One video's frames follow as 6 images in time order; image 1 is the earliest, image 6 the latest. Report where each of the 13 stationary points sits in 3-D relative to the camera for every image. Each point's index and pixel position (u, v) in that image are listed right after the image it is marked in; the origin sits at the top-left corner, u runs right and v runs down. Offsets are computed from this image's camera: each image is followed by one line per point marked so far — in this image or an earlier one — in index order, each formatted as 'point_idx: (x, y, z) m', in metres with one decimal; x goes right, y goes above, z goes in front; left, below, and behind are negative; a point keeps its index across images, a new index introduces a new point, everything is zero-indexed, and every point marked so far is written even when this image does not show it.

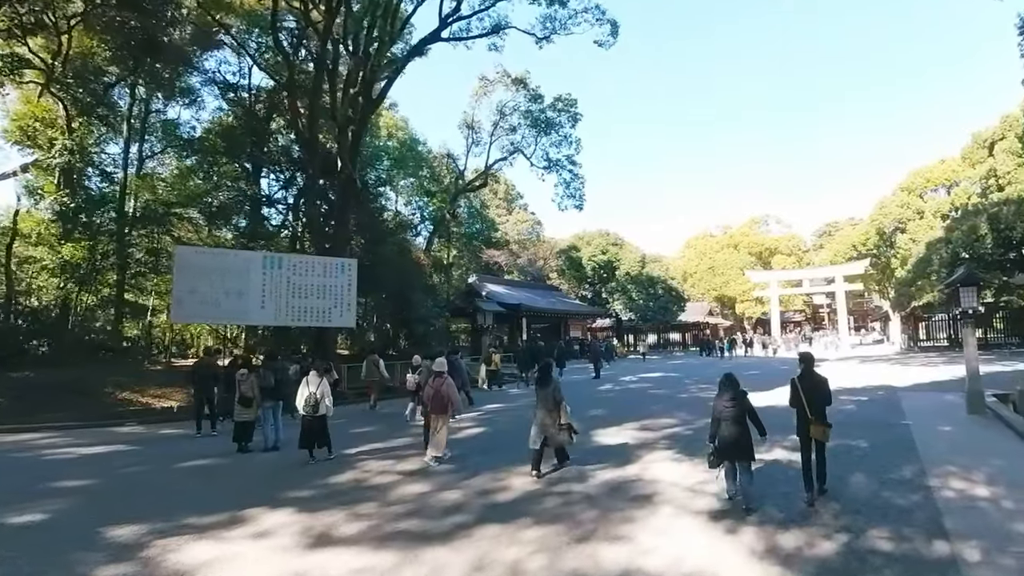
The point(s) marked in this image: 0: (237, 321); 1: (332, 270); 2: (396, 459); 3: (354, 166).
0: (-7.0, -0.8, +17.6) m
1: (-5.1, +0.5, +19.0) m
2: (-1.5, -2.1, +8.5) m
3: (-4.6, +3.4, +19.8) m
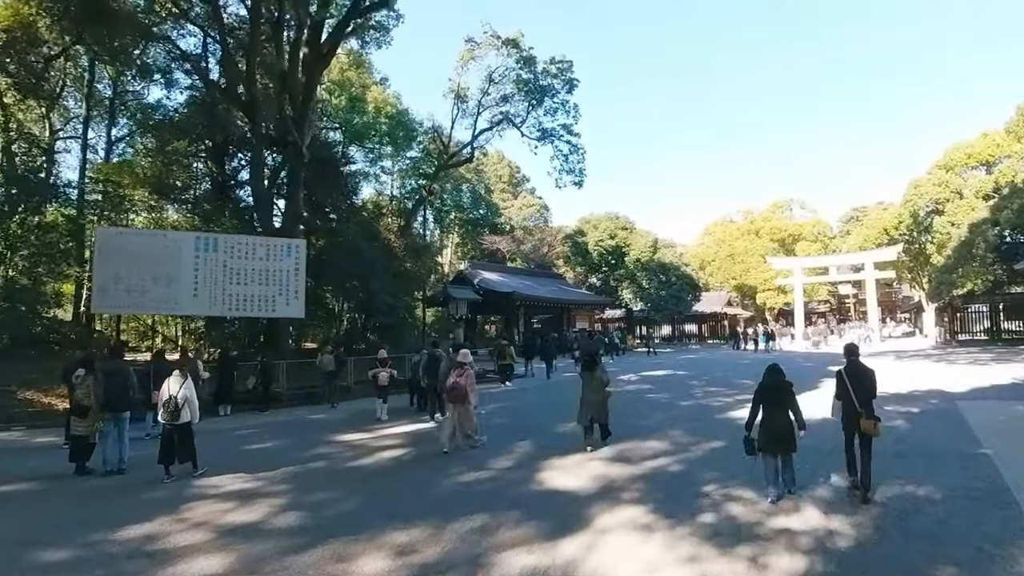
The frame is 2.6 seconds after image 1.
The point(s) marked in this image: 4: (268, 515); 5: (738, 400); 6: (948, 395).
0: (-7.5, -0.5, +15.2) m
1: (-5.6, +0.8, +16.4) m
2: (-2.3, -1.8, +5.9) m
3: (-5.1, +3.8, +17.2) m
4: (-1.9, -1.8, +5.4) m
5: (+3.7, -1.8, +11.4) m
6: (+7.5, -1.8, +12.0) m
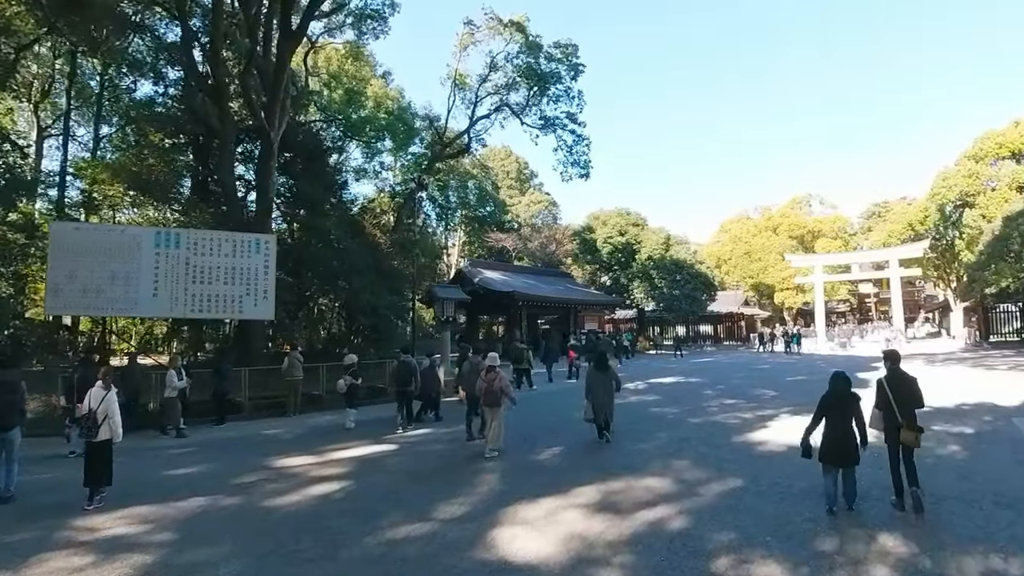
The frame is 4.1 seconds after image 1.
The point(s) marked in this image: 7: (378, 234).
0: (-7.7, -0.5, +13.8) m
1: (-5.7, +0.8, +15.1) m
2: (-2.6, -1.8, +4.5) m
3: (-5.3, +3.8, +15.8) m
4: (-2.2, -1.8, +3.9) m
5: (+3.5, -1.8, +9.8) m
6: (+7.3, -1.8, +10.4) m
7: (-3.7, +1.5, +19.0) m
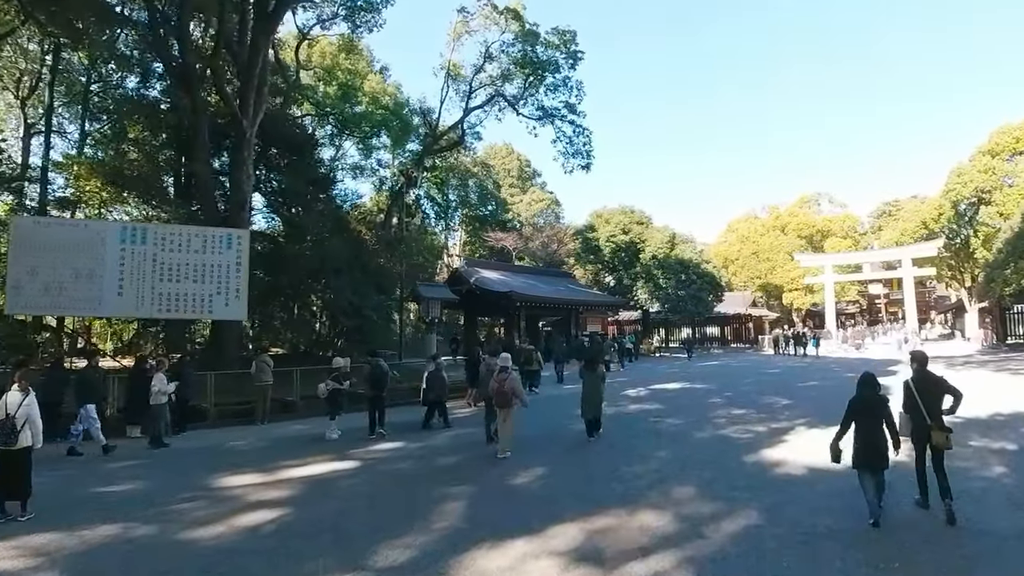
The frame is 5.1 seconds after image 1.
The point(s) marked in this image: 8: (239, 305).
0: (-7.8, -0.5, +12.9) m
1: (-5.9, +0.9, +14.1) m
2: (-2.9, -1.8, +3.5) m
3: (-5.4, +3.8, +14.8) m
4: (-2.5, -1.7, +2.9) m
5: (+3.3, -1.8, +8.8) m
6: (+7.1, -1.8, +9.3) m
7: (-3.8, +1.5, +18.0) m
8: (-5.5, -0.4, +14.2) m
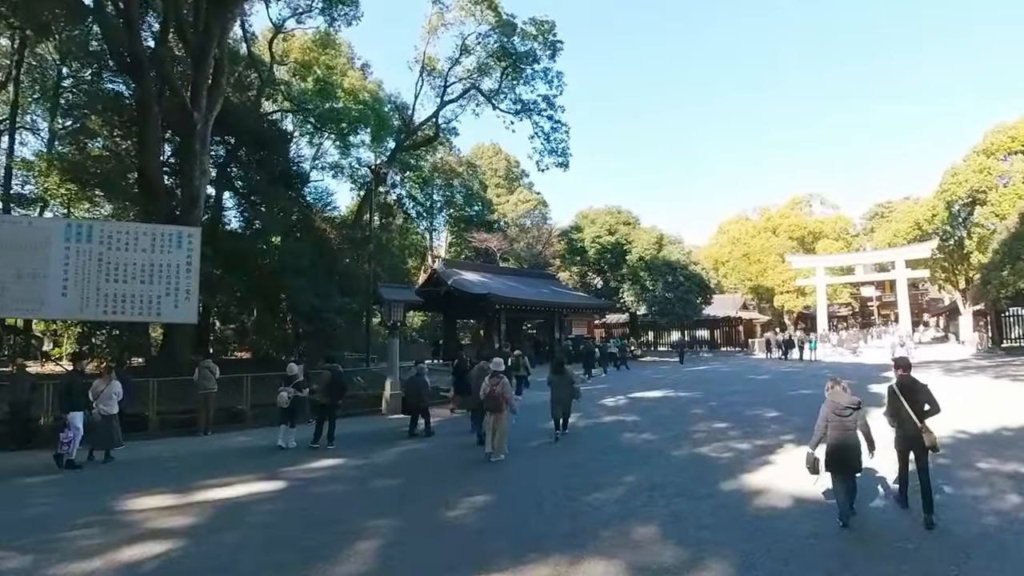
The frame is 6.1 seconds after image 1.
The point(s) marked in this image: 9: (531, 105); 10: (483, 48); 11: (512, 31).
0: (-8.4, -0.5, +11.9) m
1: (-6.4, +0.8, +13.1) m
2: (-3.4, -1.8, +2.5) m
3: (-6.0, +3.8, +13.9) m
4: (-3.0, -1.7, +2.0) m
5: (+2.7, -1.8, +7.9) m
6: (+6.5, -1.8, +8.4) m
7: (-4.4, +1.4, +17.0) m
8: (-6.0, -0.4, +13.3) m
9: (+0.5, +5.1, +19.3) m
10: (-0.8, +6.9, +20.0) m
11: (0.0, +7.1, +19.2) m
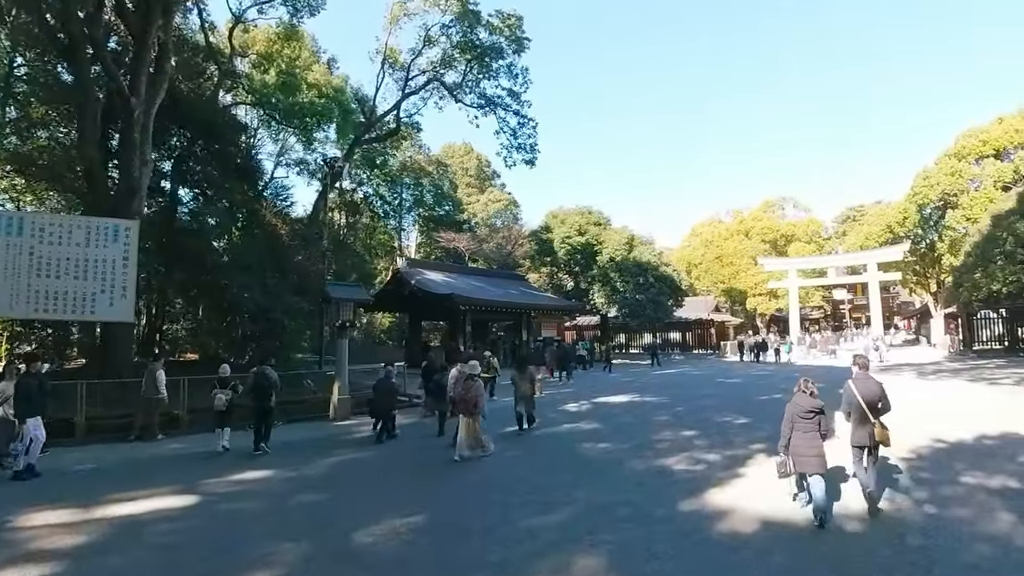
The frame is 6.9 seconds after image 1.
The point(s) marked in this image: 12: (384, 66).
0: (-9.1, -0.4, +10.8) m
1: (-7.2, +0.9, +12.2) m
2: (-3.7, -1.7, +1.6) m
3: (-6.7, +3.8, +12.9) m
4: (-3.3, -1.6, +1.1) m
5: (+2.2, -1.8, +7.2) m
6: (+5.9, -1.8, +7.9) m
7: (-5.3, +1.5, +16.2) m
8: (-6.8, -0.3, +12.3) m
9: (-0.4, +5.1, +18.6) m
10: (-1.8, +6.9, +19.2) m
11: (-0.9, +7.1, +18.5) m
12: (-3.5, +6.3, +19.7) m
